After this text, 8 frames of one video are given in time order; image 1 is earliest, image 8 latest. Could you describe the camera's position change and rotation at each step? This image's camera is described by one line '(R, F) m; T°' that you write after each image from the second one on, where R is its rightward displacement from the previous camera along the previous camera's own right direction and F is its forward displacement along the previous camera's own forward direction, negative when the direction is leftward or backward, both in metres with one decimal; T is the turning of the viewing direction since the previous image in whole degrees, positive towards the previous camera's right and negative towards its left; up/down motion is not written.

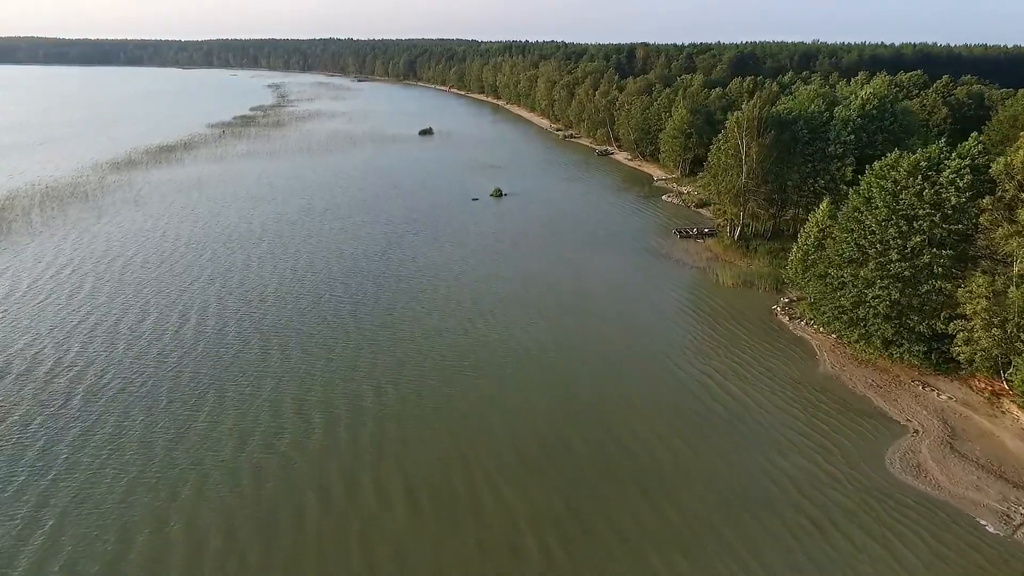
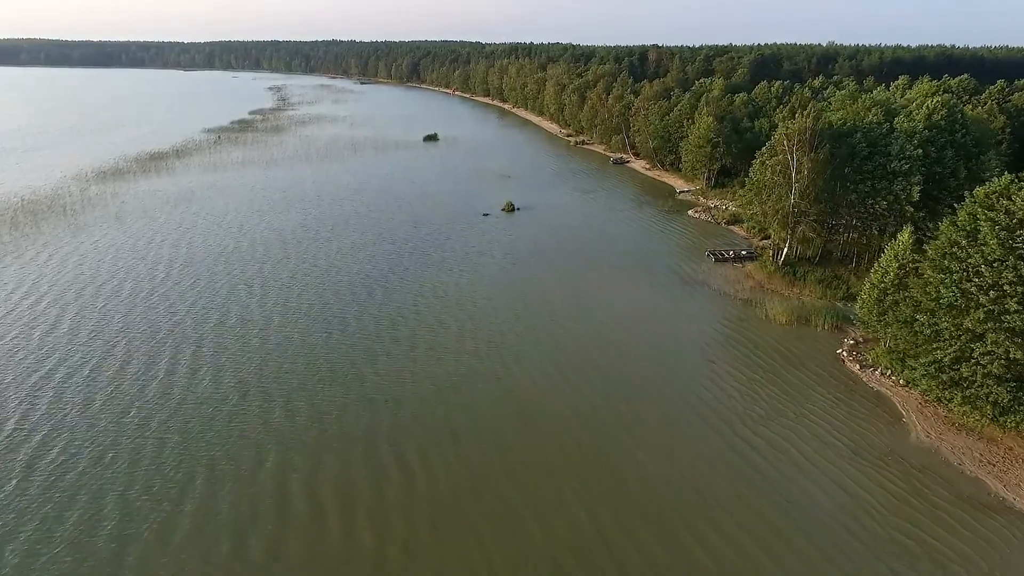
(-0.8, +3.4) m; 0°
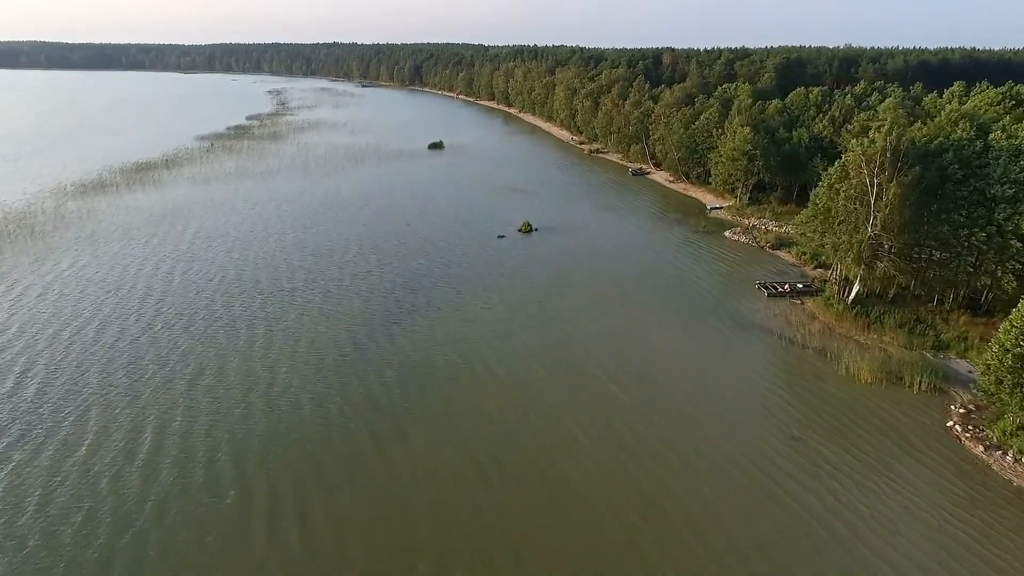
(-1.1, +4.0) m; 0°
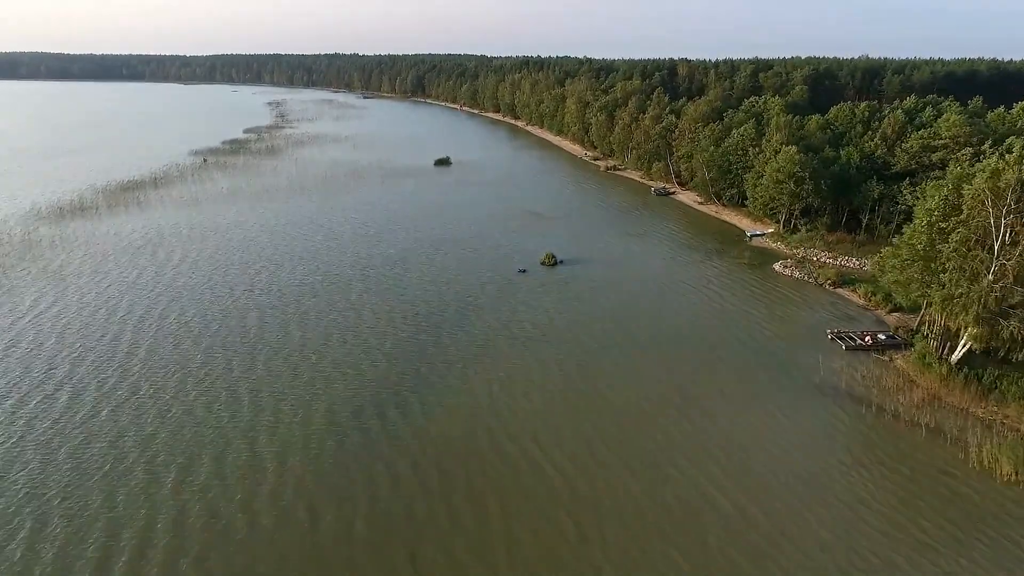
(-1.2, +4.2) m; 0°
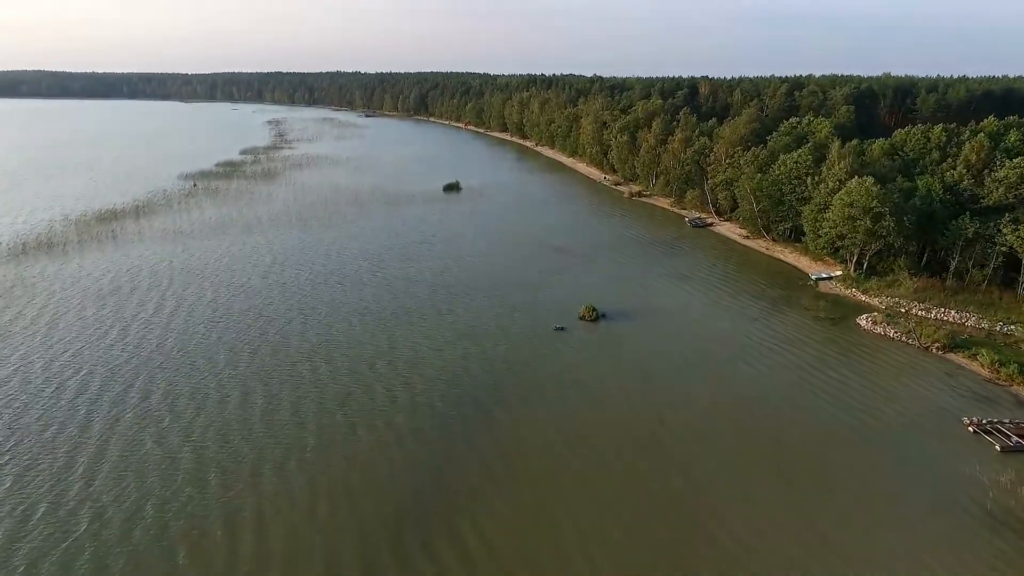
(-1.6, +5.5) m; 0°
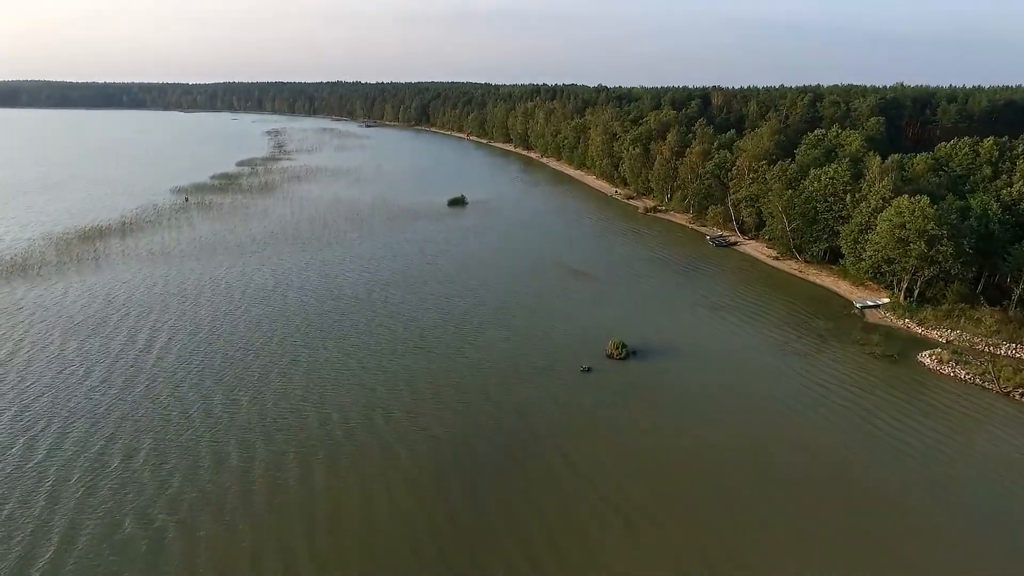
(-0.8, +3.1) m; 0°
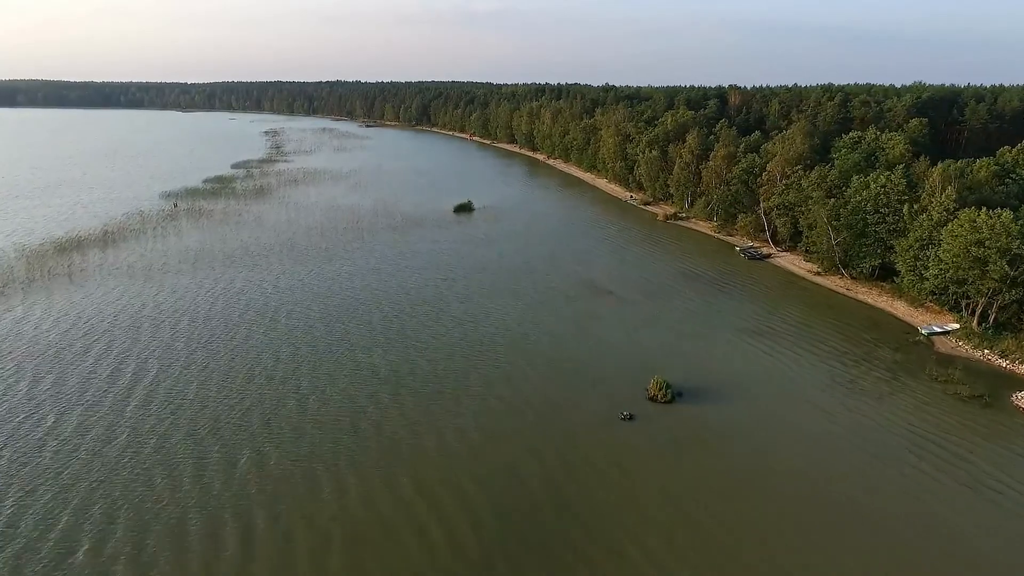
(-1.0, +3.6) m; 0°
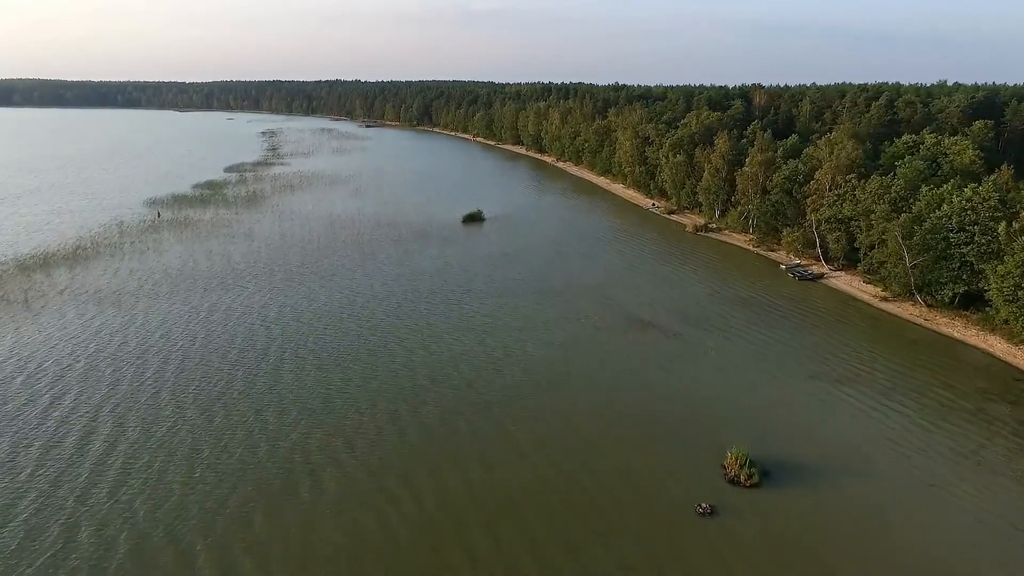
(-1.2, +4.7) m; 0°
